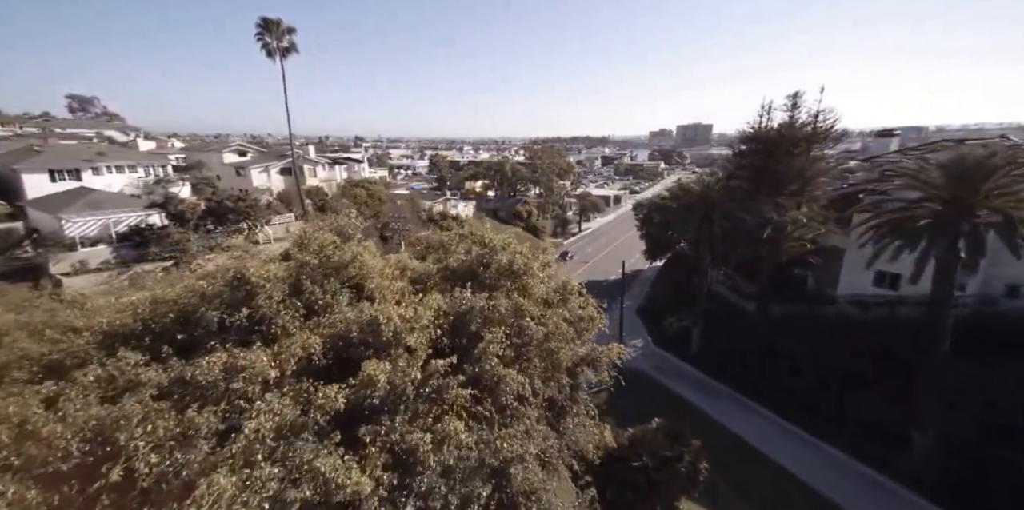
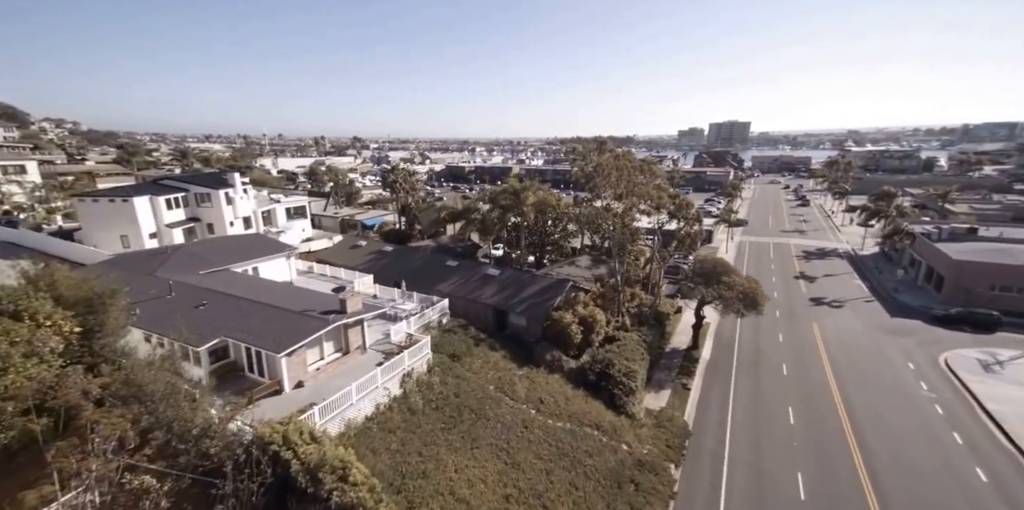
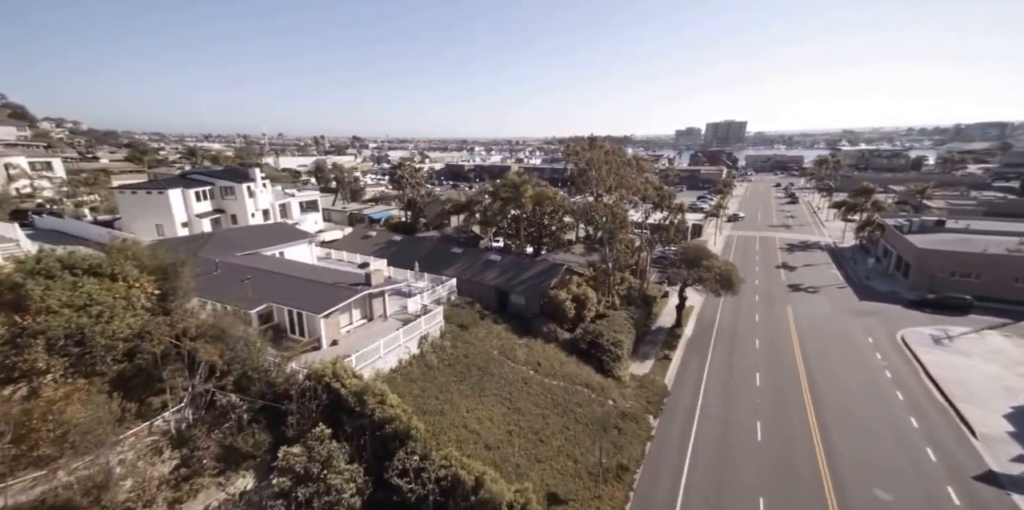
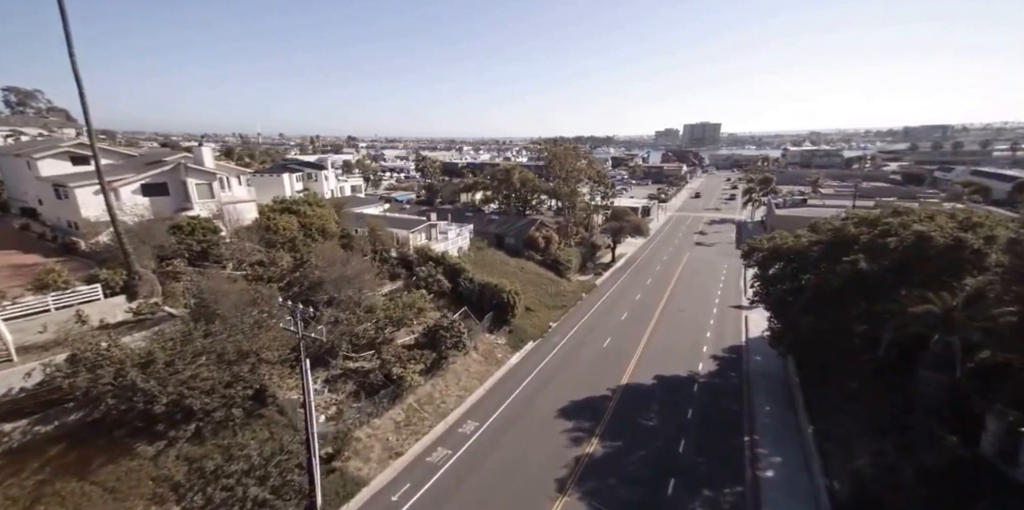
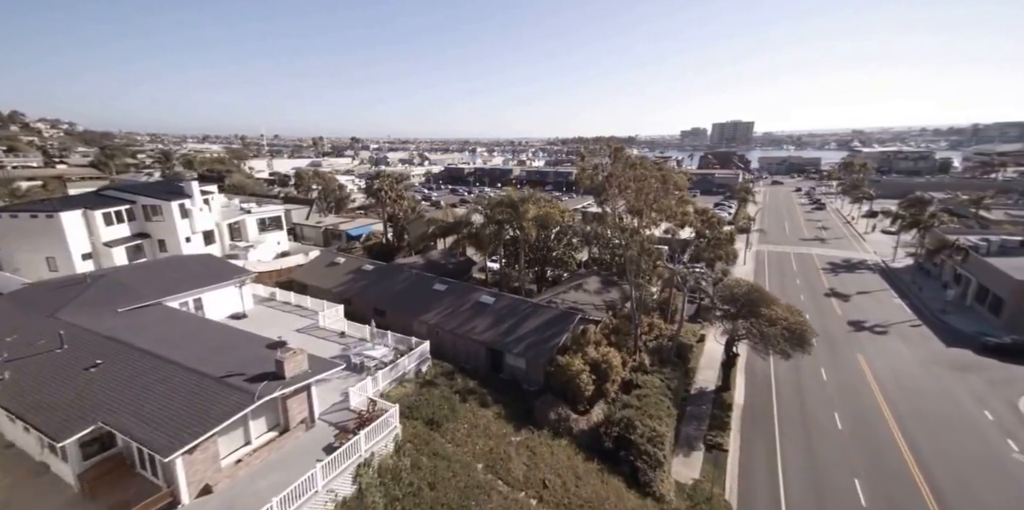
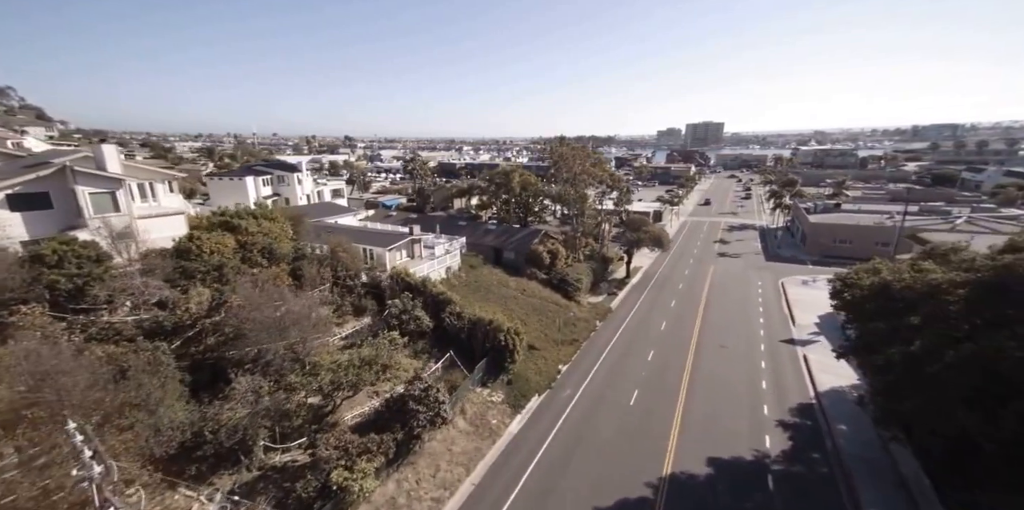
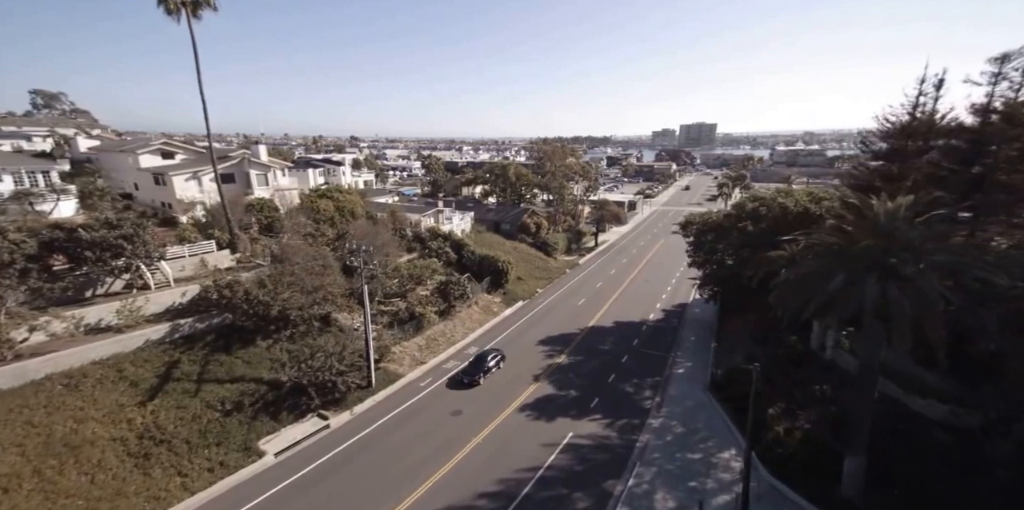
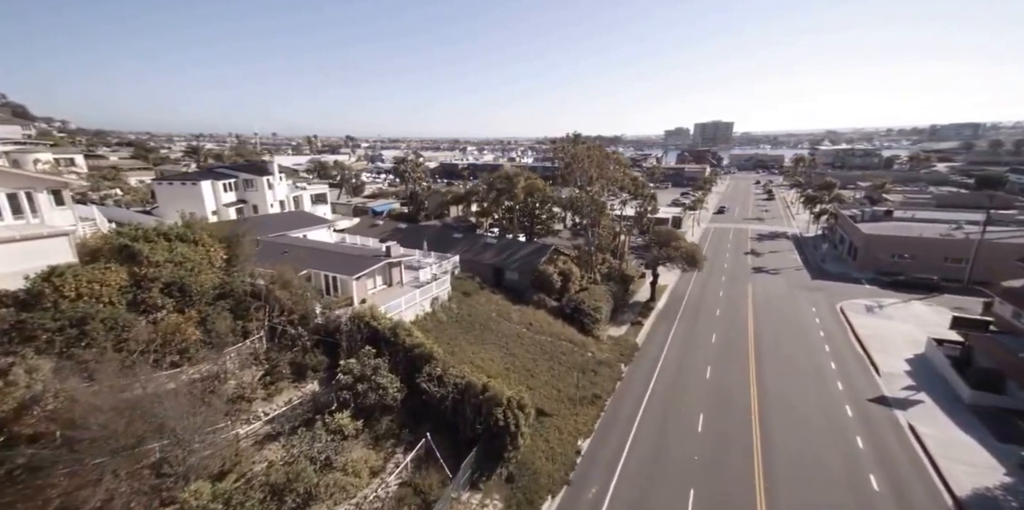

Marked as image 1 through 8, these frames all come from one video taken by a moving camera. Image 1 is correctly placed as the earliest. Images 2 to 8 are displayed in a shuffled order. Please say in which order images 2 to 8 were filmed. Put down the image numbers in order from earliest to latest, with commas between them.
7, 4, 6, 8, 3, 2, 5
